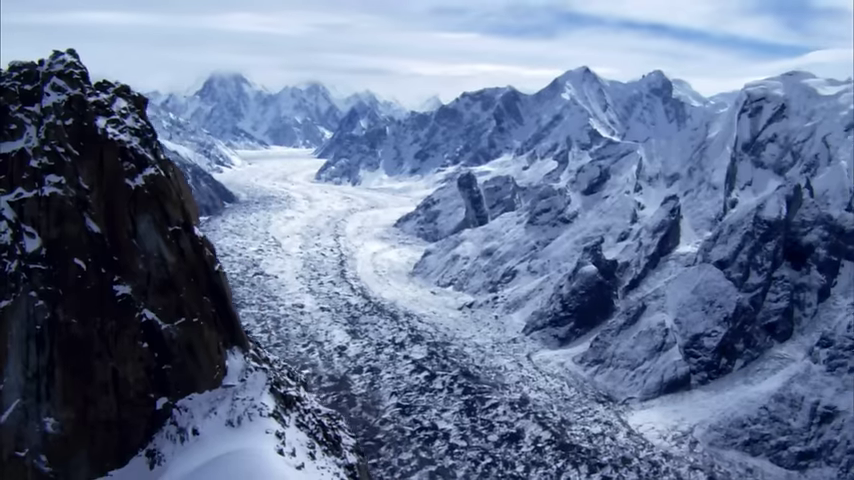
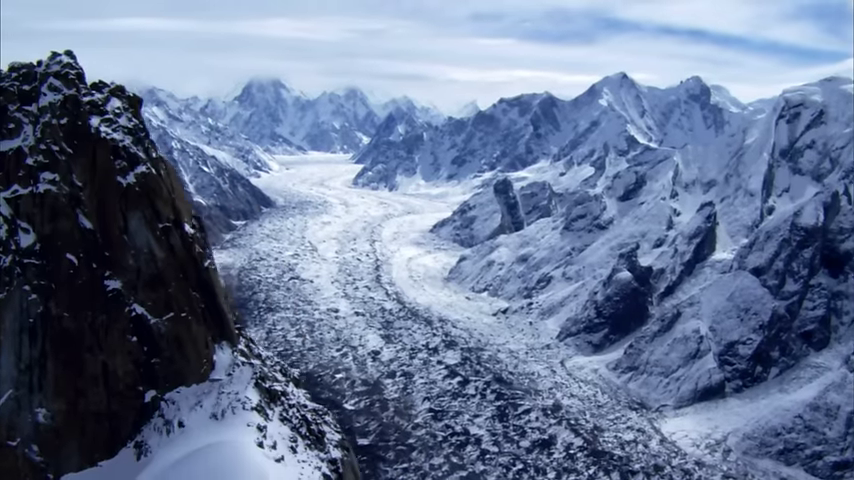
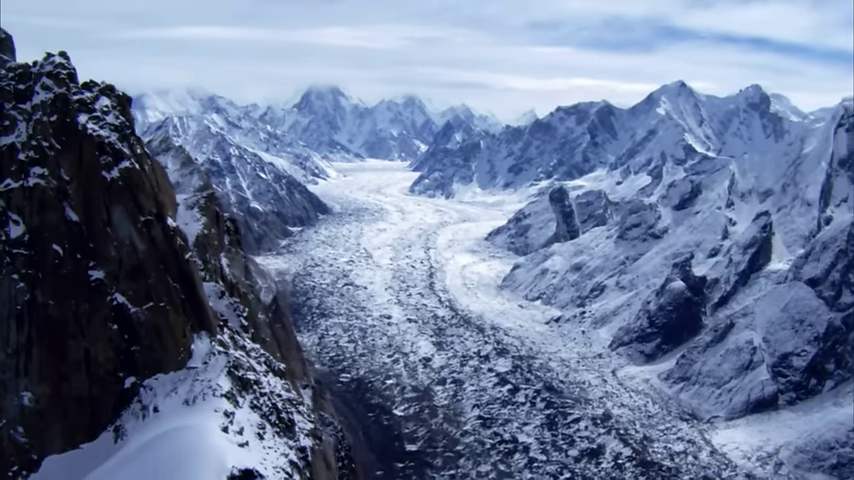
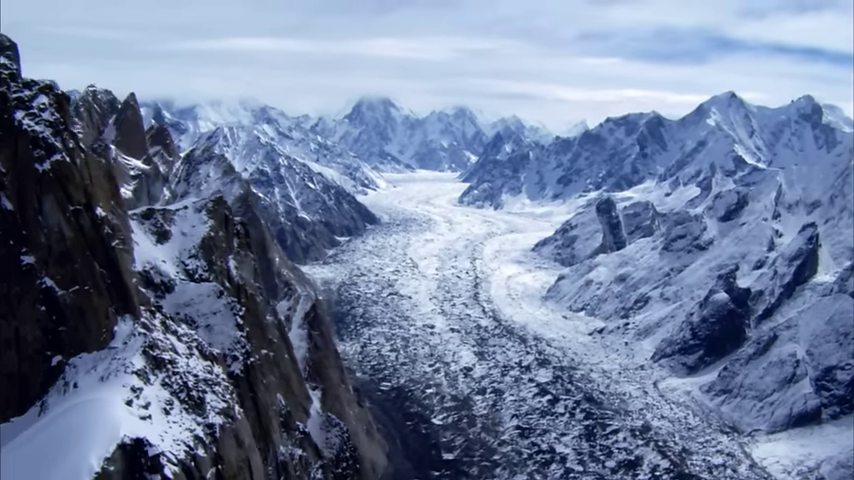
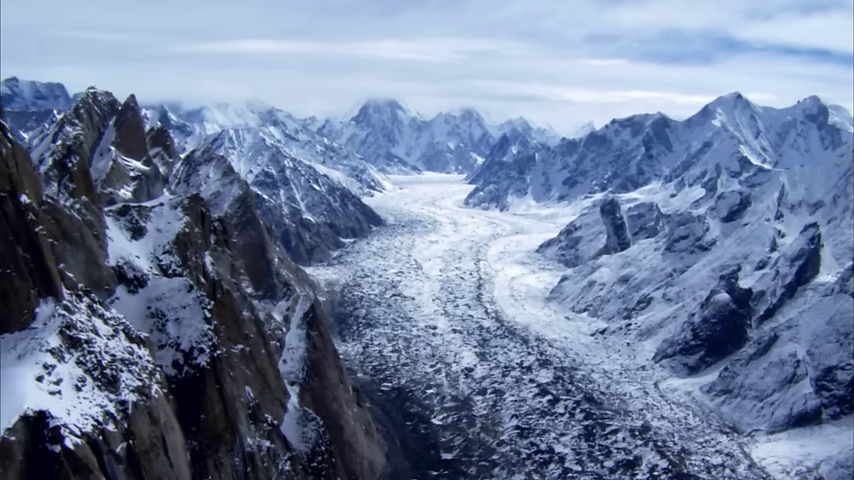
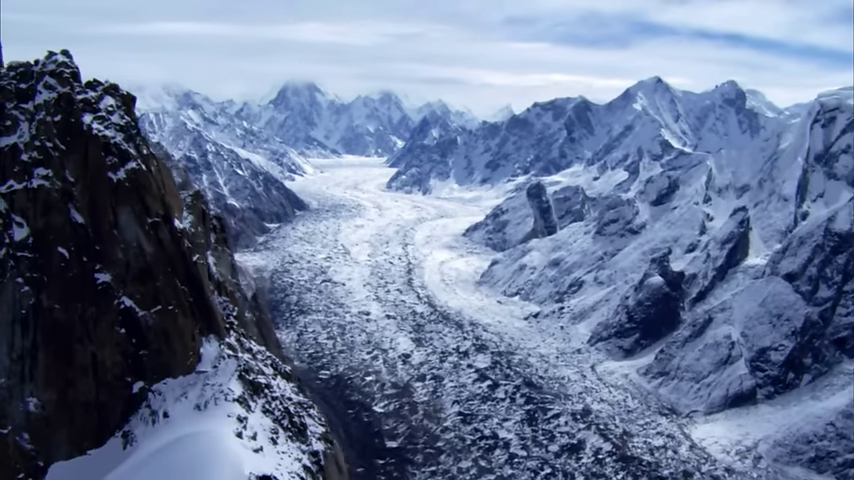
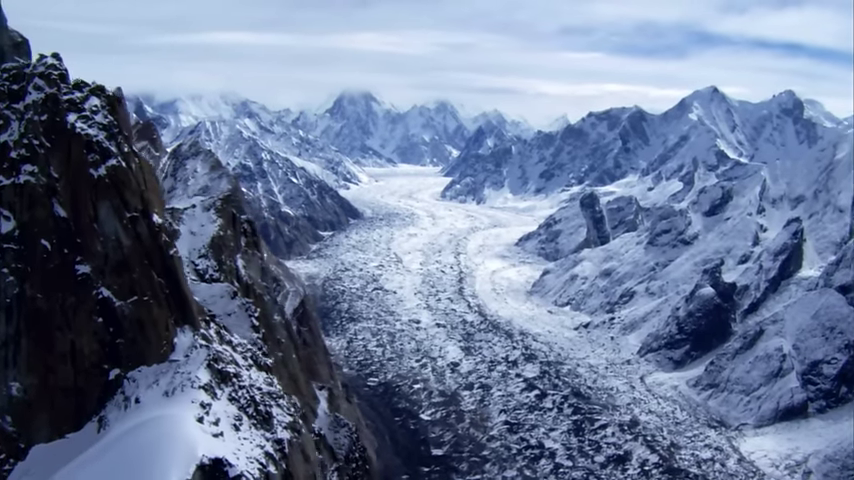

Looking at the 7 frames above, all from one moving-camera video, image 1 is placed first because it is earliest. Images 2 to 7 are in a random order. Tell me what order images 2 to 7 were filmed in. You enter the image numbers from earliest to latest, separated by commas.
2, 6, 3, 7, 4, 5
